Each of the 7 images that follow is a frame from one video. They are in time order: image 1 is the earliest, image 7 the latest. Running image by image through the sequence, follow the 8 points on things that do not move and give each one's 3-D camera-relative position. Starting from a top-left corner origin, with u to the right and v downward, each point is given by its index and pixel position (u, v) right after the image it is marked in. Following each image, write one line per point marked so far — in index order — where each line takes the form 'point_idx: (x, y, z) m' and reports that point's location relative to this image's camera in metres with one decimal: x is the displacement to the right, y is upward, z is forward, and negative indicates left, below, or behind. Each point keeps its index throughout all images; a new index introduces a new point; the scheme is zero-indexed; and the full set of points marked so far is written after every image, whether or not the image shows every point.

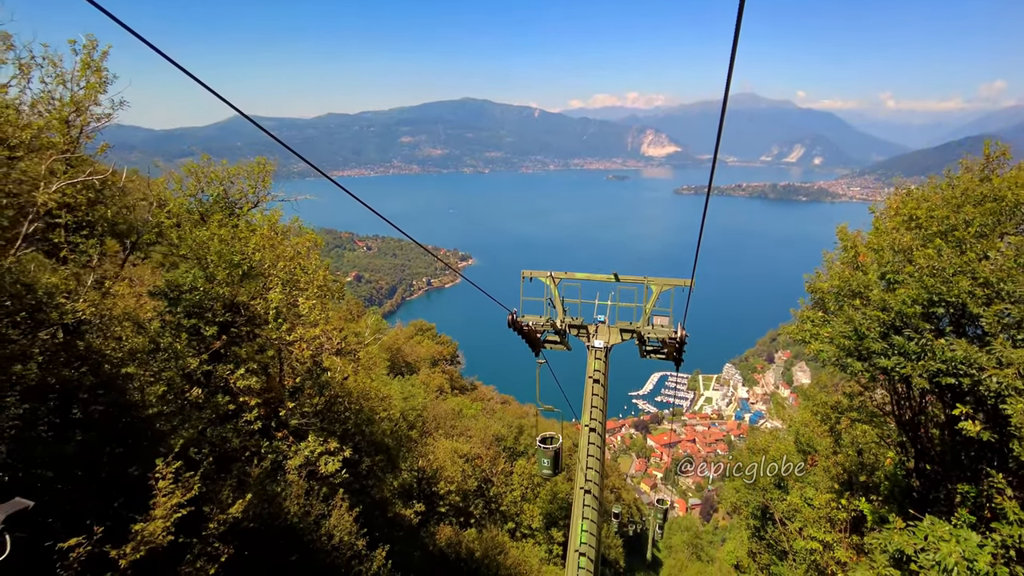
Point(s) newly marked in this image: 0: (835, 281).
0: (+4.9, +0.1, +7.0) m
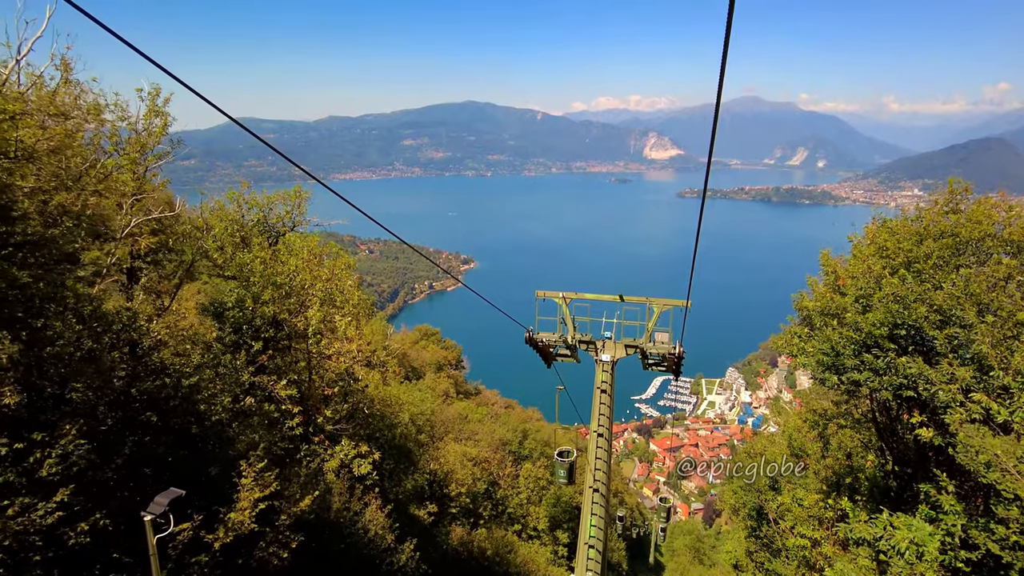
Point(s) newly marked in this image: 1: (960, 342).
0: (+5.2, -0.2, +7.8) m
1: (+5.3, -0.7, +5.6) m
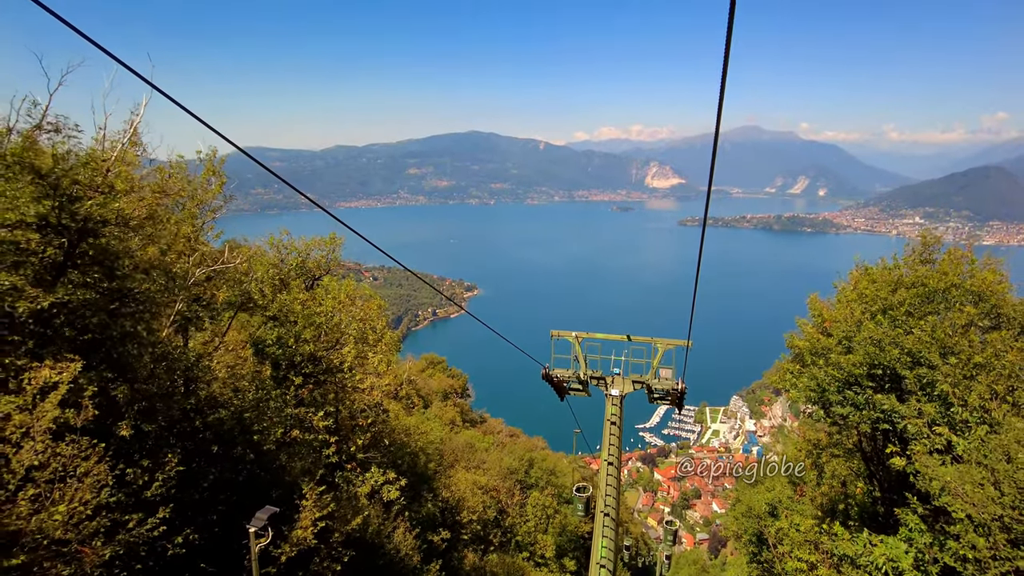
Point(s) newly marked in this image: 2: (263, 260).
0: (+5.6, -0.9, +8.7) m
1: (+5.7, -1.3, +6.4) m
2: (-5.4, +0.6, +10.3) m
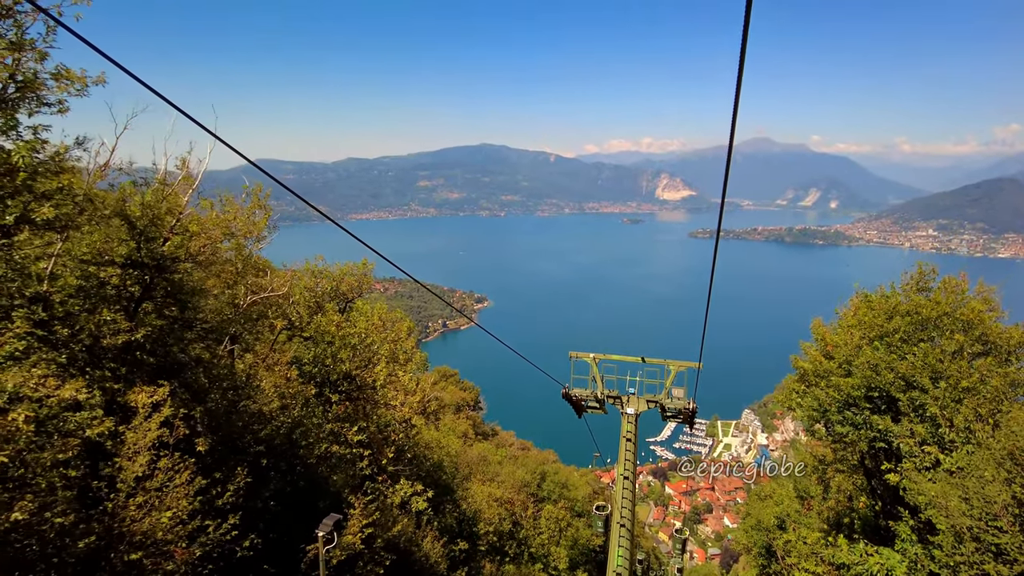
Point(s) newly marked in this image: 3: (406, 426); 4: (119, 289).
0: (+6.0, -1.4, +9.2) m
1: (+6.0, -1.7, +6.9) m
2: (-5.0, +0.1, +11.1) m
3: (-2.3, -2.9, +9.9) m
4: (-5.5, 0.0, +6.6) m
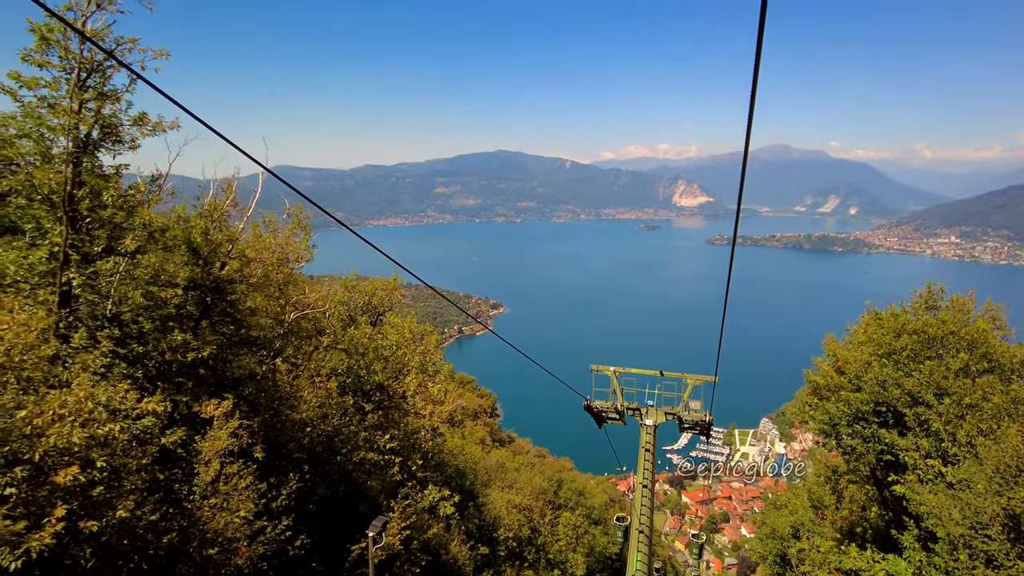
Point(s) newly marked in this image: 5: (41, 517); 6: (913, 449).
0: (+6.5, -1.8, +9.6) m
1: (+6.4, -2.1, +7.3) m
2: (-4.4, -0.3, +11.9) m
3: (-1.8, -3.3, +10.5) m
4: (-5.1, -0.3, +7.3) m
5: (-3.8, -1.8, +3.8) m
6: (+6.1, -2.5, +7.1) m
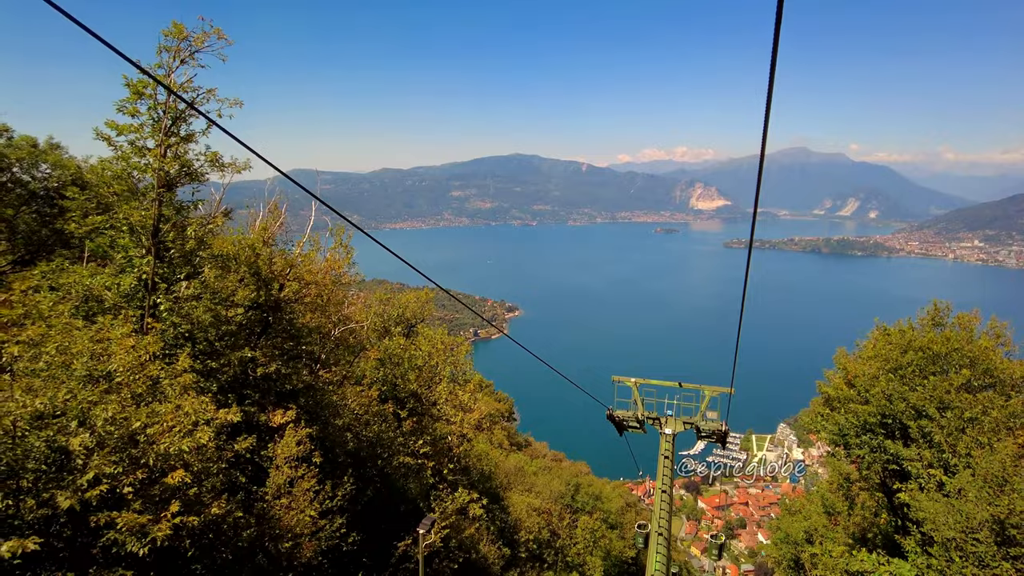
0: (+7.0, -2.2, +10.1) m
1: (+6.9, -2.4, +7.8) m
2: (-3.8, -0.7, +12.7) m
3: (-1.2, -3.6, +11.3) m
4: (-4.6, -0.7, +8.2) m
5: (-3.4, -2.2, +4.6) m
6: (+6.6, -2.8, +7.6) m
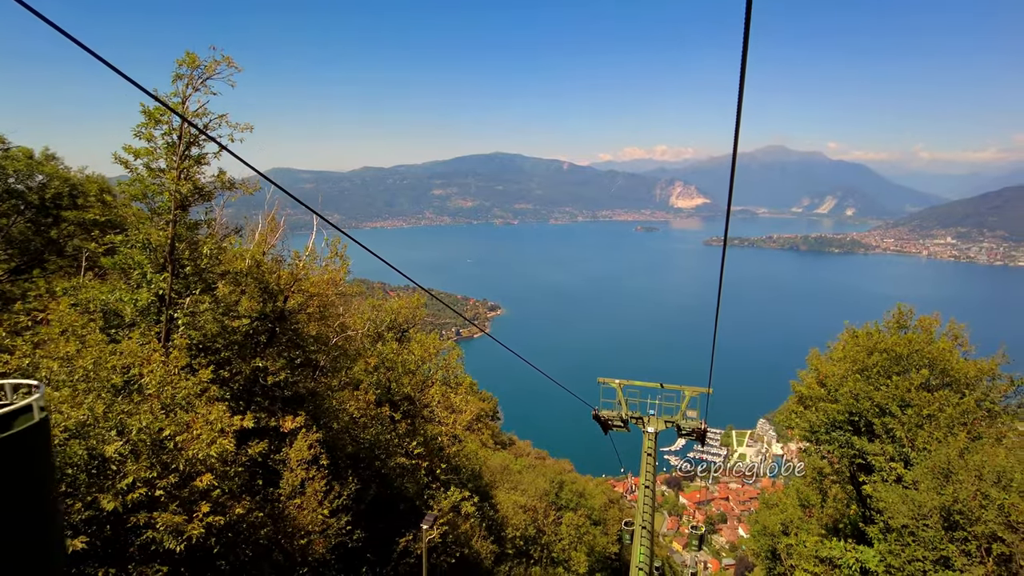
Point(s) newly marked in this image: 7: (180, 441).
0: (+6.9, -2.3, +10.8) m
1: (+6.9, -2.5, +8.5) m
2: (-4.0, -0.8, +13.0) m
3: (-1.4, -3.8, +11.6) m
4: (-4.7, -0.8, +8.4) m
5: (-3.4, -2.3, +4.9) m
6: (+6.5, -2.9, +8.3) m
7: (-3.4, -1.6, +4.8) m
